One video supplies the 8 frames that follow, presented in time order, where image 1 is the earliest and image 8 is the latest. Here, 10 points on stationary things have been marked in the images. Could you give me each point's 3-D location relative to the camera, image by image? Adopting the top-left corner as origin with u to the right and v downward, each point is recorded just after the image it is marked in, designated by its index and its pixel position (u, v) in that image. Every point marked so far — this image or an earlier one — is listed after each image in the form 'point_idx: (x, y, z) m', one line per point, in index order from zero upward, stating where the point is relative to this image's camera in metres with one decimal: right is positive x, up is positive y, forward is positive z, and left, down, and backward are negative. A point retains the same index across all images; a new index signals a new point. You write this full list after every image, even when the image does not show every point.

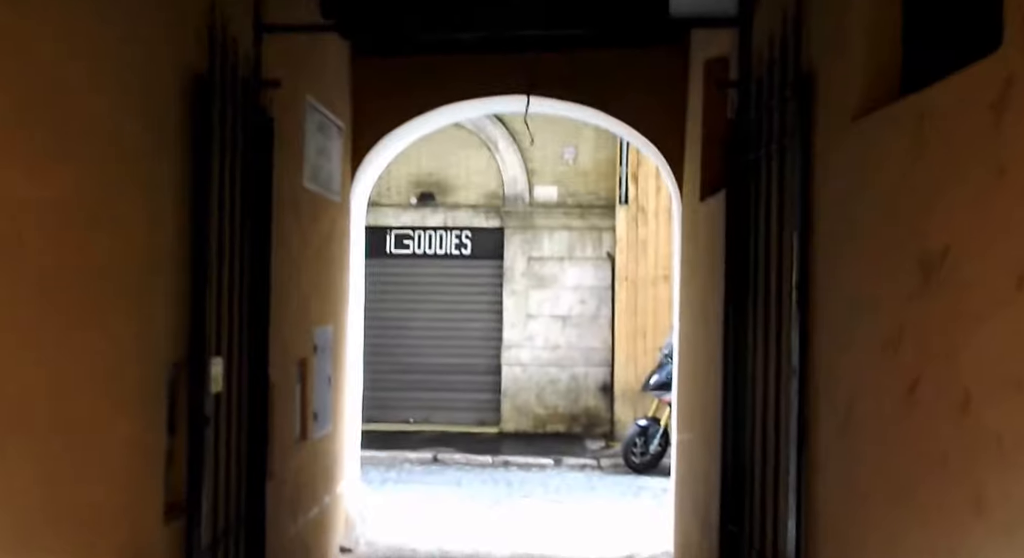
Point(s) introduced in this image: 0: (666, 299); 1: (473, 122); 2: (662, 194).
0: (+1.3, -0.2, +9.6) m
1: (-0.4, +1.4, +10.3) m
2: (+1.3, +0.7, +9.6) m
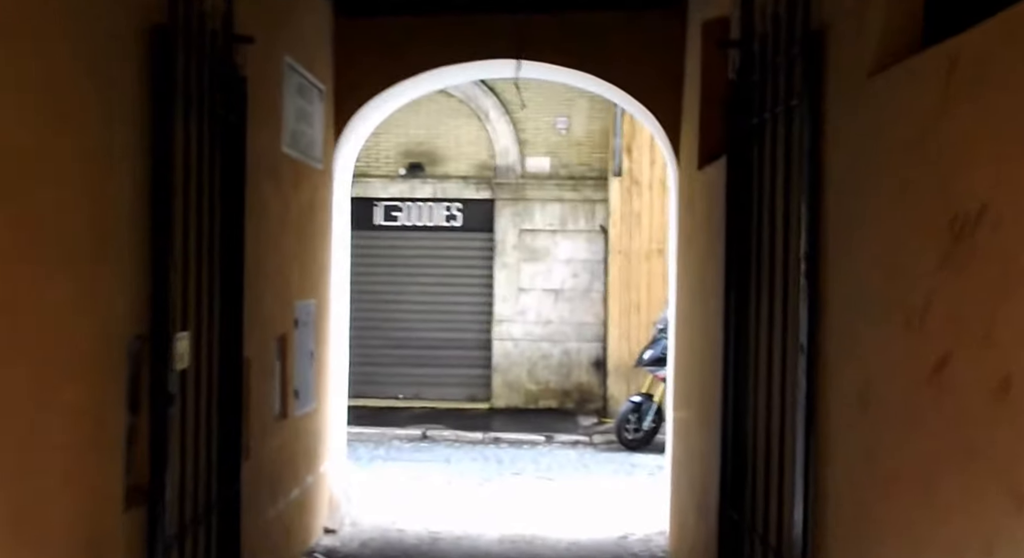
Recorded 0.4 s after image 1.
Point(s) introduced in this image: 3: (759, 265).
0: (+1.2, +0.1, +9.4) m
1: (-0.4, +1.6, +10.0) m
2: (+1.2, +0.9, +9.4) m
3: (+0.7, 0.0, +3.3) m
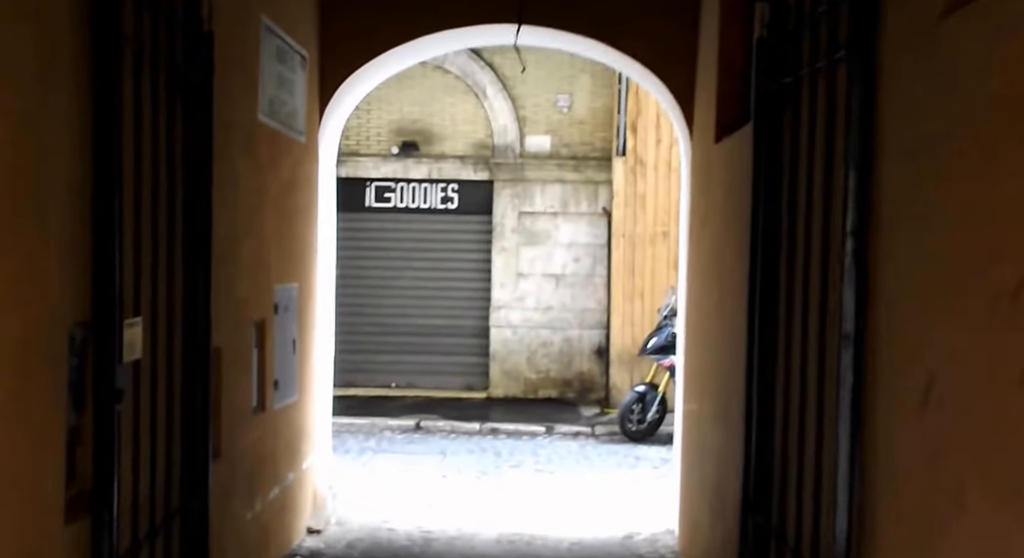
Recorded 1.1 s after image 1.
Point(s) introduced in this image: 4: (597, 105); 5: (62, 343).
0: (+1.2, +0.2, +9.0) m
1: (-0.4, +1.8, +9.6) m
2: (+1.2, +1.1, +9.0) m
3: (+0.7, +0.1, +2.9) m
4: (+0.7, +1.5, +9.6) m
5: (-1.0, -0.1, +2.5) m
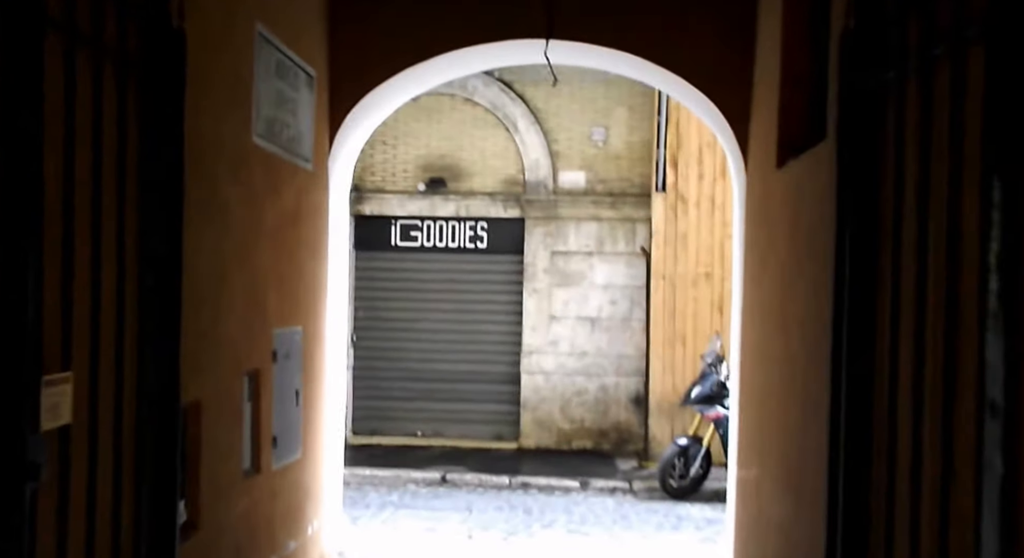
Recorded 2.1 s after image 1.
0: (+1.5, -0.2, +8.4) m
1: (-0.2, +1.4, +9.1) m
2: (+1.4, +0.7, +8.4) m
3: (+0.8, 0.0, +2.3) m
4: (+1.0, +1.1, +9.1) m
5: (-0.9, -0.2, +1.9) m
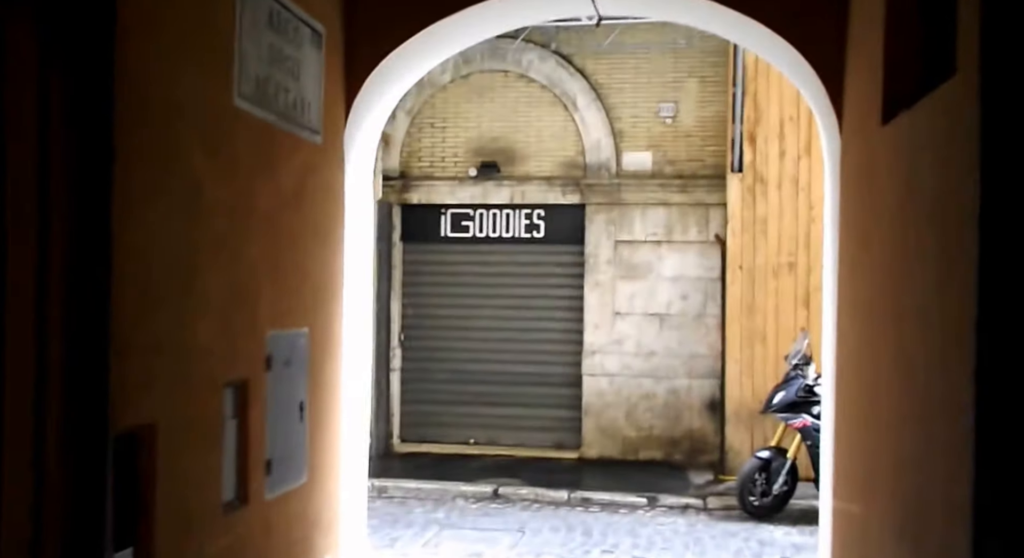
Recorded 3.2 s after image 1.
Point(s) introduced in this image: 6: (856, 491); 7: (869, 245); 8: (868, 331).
0: (+1.9, -0.1, +7.5) m
1: (+0.2, +1.5, +8.3) m
2: (+1.8, +0.8, +7.5) m
3: (+0.8, 0.0, +1.4) m
4: (+1.4, +1.2, +8.2) m
5: (-1.0, -0.2, +1.2) m
6: (+1.0, -0.6, +3.5) m
7: (+1.0, +0.1, +3.3) m
8: (+1.0, -0.1, +3.3) m
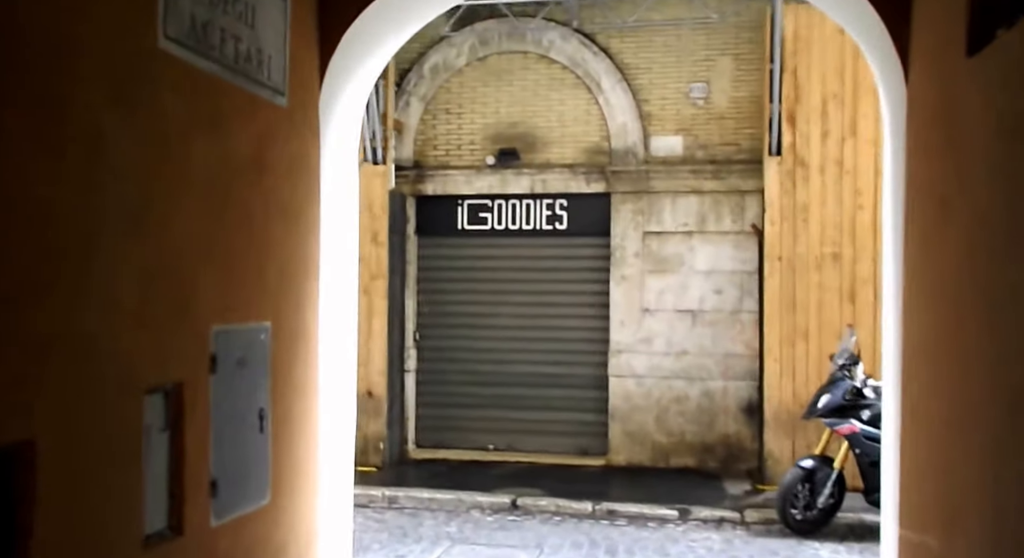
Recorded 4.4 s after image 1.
0: (+2.0, 0.0, +6.9) m
1: (+0.4, +1.5, +7.7) m
2: (+1.9, +0.8, +6.9) m
3: (+0.7, +0.1, +0.9) m
4: (+1.5, +1.2, +7.6) m
5: (-1.0, -0.1, +0.7) m
6: (+1.0, -0.6, +2.9) m
7: (+1.0, +0.2, +2.7) m
8: (+1.0, -0.1, +2.7) m
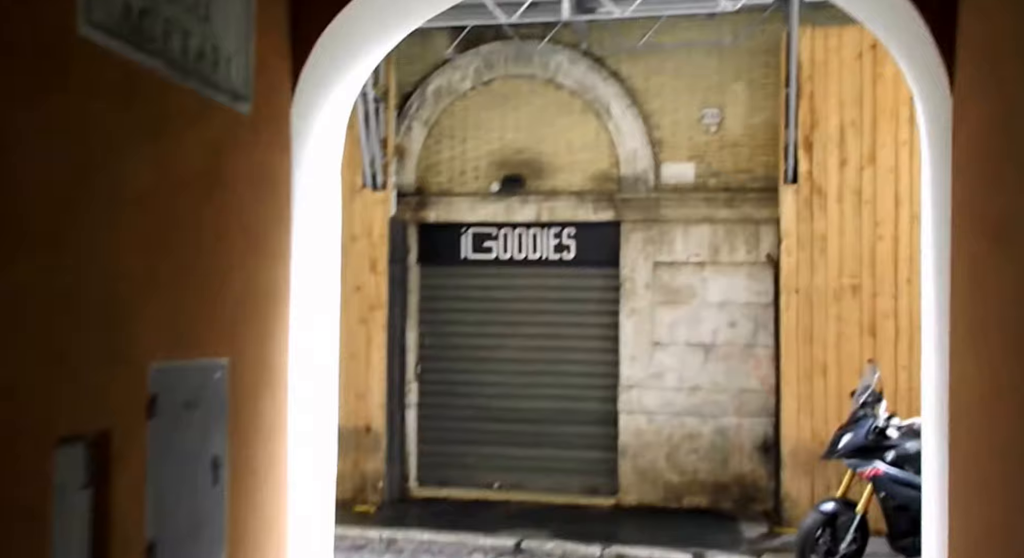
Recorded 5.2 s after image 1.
0: (+2.0, -0.2, +6.6) m
1: (+0.4, +1.3, +7.5) m
2: (+2.0, +0.6, +6.6) m
3: (+0.7, +0.1, +0.6) m
4: (+1.6, +1.0, +7.4) m
5: (-1.0, -0.2, +0.4) m
6: (+1.0, -0.7, +2.6) m
7: (+1.0, +0.1, +2.5) m
8: (+1.0, -0.2, +2.4) m
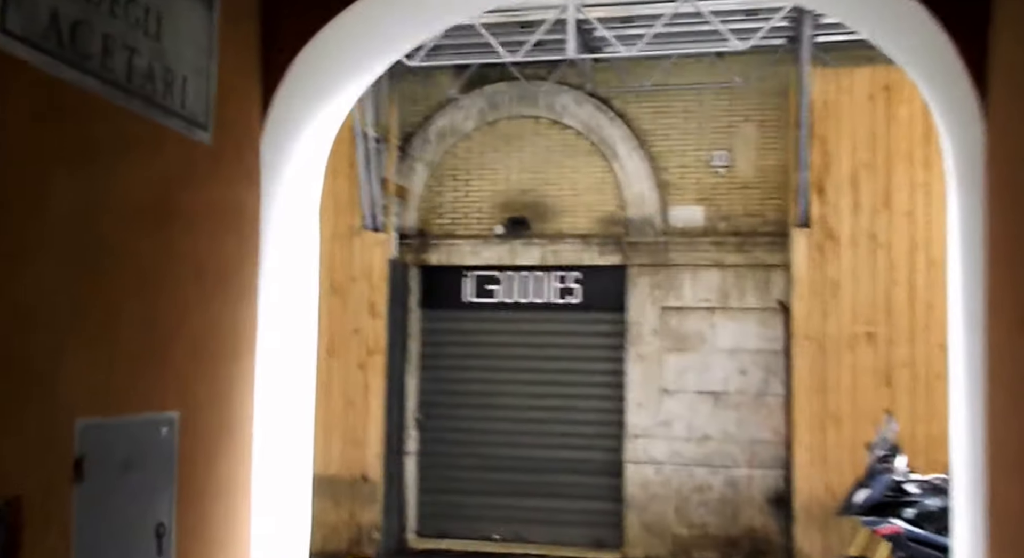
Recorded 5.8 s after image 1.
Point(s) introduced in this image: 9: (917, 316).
0: (+2.0, -0.5, +6.4) m
1: (+0.5, +1.0, +7.4) m
2: (+2.0, +0.4, +6.4) m
3: (+0.6, 0.0, +0.4) m
4: (+1.6, +0.7, +7.2) m
5: (-1.1, -0.2, +0.2) m
6: (+1.0, -0.8, +2.4) m
7: (+1.0, 0.0, +2.3) m
8: (+1.0, -0.3, +2.2) m
9: (+2.2, -0.2, +6.3) m
